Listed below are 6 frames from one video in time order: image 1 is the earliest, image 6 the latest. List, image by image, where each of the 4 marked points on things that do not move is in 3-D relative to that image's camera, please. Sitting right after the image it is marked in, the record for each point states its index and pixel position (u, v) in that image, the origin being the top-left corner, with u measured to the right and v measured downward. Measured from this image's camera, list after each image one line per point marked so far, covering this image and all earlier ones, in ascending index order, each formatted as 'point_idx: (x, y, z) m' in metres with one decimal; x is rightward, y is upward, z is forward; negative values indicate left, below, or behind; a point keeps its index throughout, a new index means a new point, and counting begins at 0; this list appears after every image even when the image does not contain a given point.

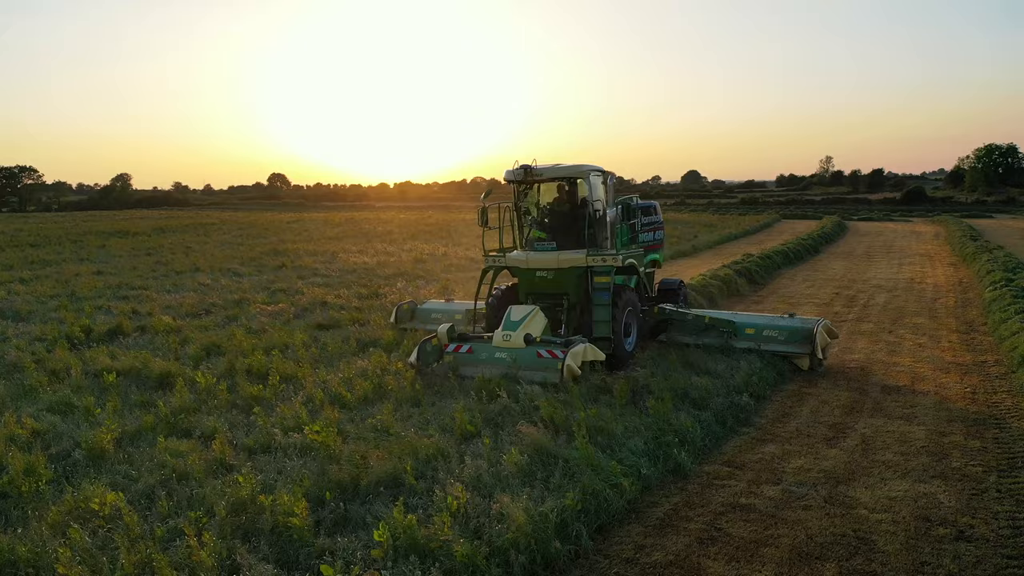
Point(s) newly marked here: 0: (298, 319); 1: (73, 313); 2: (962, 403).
0: (-3.1, -0.5, +12.0) m
1: (-6.8, -0.4, +12.7) m
2: (+4.2, -1.1, +7.8) m
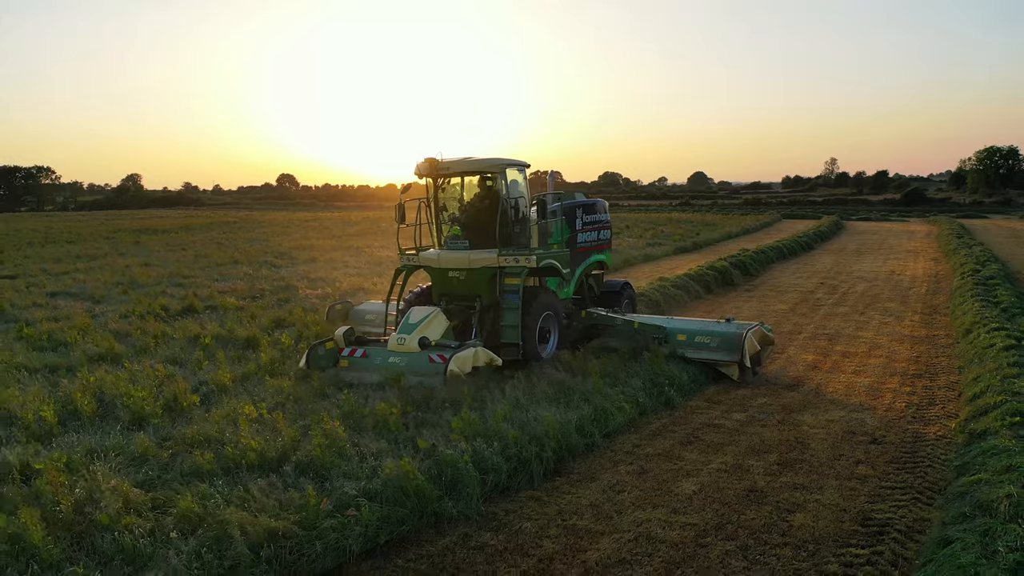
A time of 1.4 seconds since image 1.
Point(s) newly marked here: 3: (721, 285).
0: (-2.8, -0.2, +13.7) m
1: (-6.5, -0.1, +14.4) m
2: (+4.5, -0.8, +9.4) m
3: (+4.3, +0.1, +16.9) m
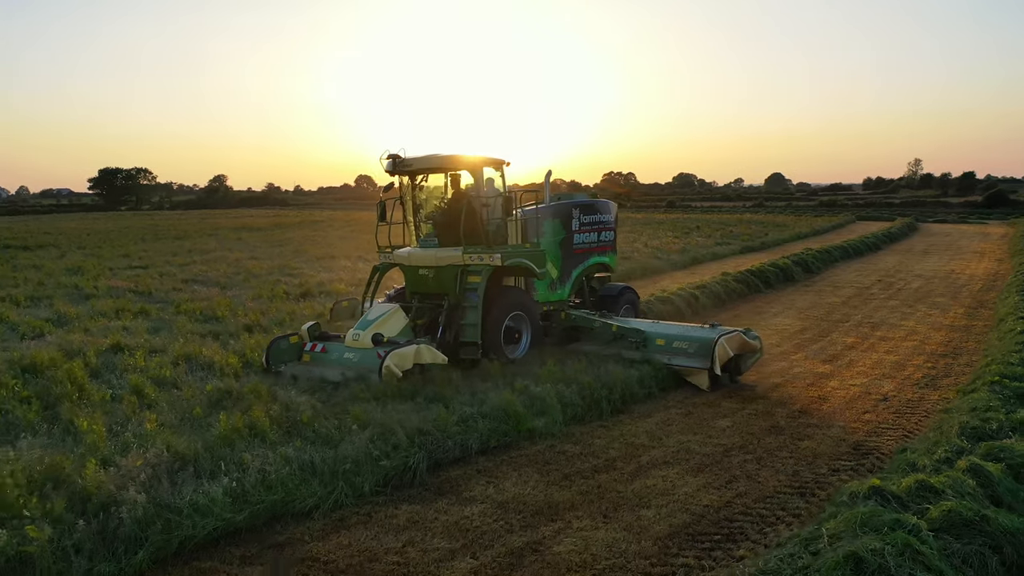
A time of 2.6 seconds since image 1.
0: (-1.4, 0.0, +15.5) m
1: (-5.0, +0.1, +16.5) m
2: (+5.4, -0.7, +10.6) m
3: (+5.9, +0.2, +18.1) m
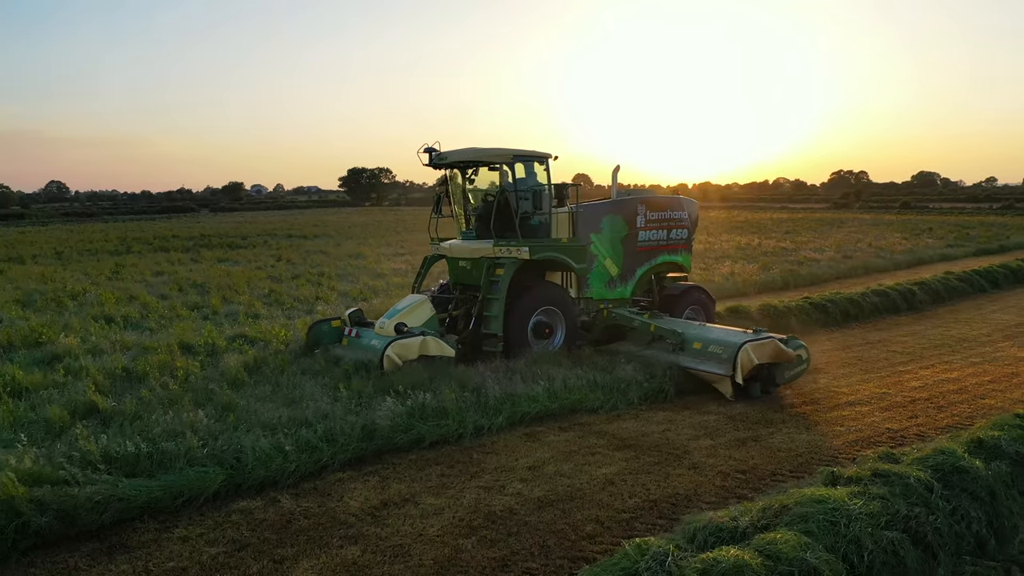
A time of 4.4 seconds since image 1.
0: (+3.2, +0.2, +17.5) m
1: (0.0, +0.4, +19.4) m
2: (+8.6, -0.7, +11.0) m
3: (+11.0, +0.1, +18.1) m
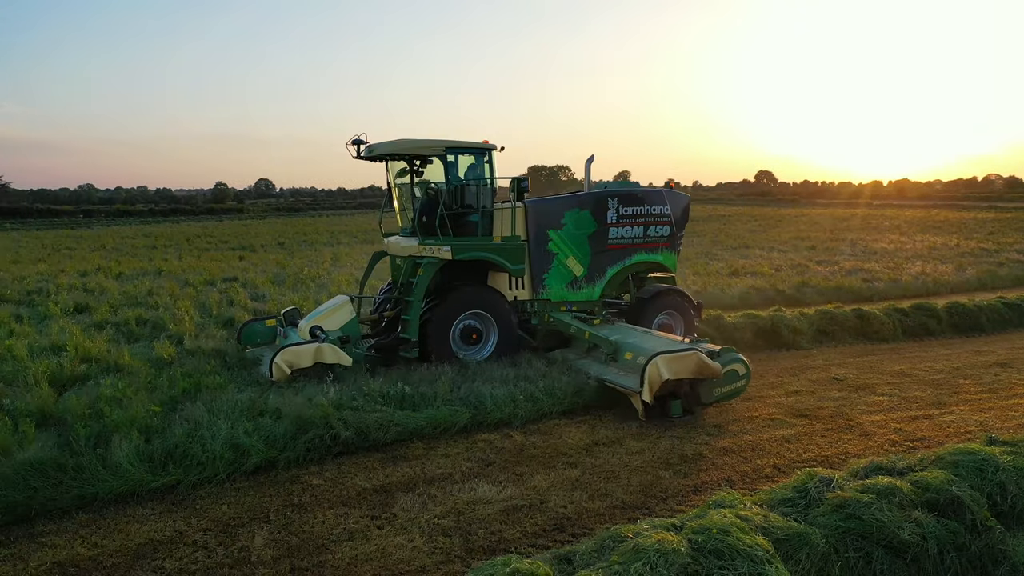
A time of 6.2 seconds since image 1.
0: (+7.2, +0.2, +17.5) m
1: (+4.5, +0.6, +20.1) m
2: (+11.1, -0.8, +10.1) m
3: (+14.9, 0.0, +16.5) m
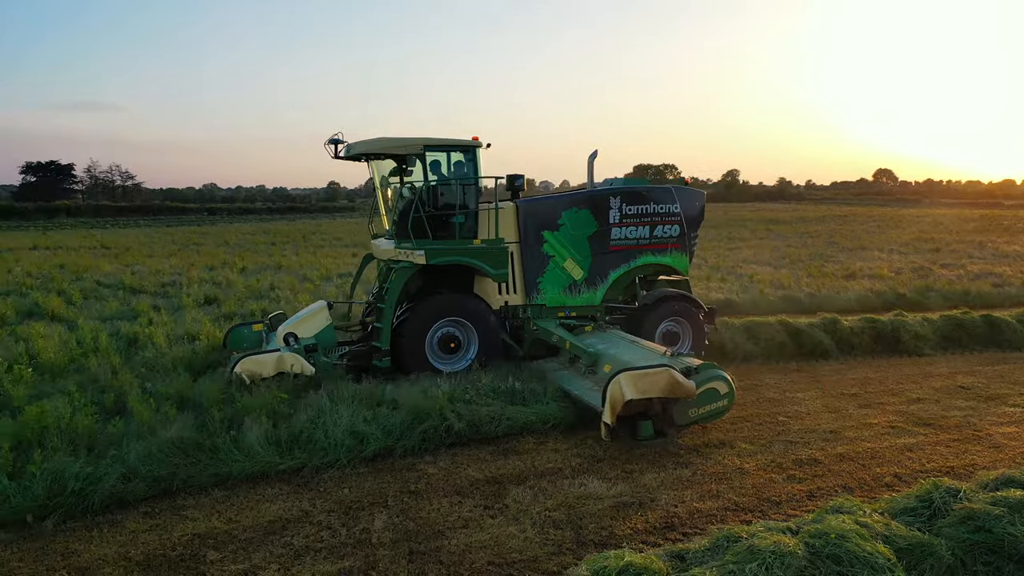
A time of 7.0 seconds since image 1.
0: (+9.4, +0.1, +16.6) m
1: (+7.0, +0.5, +19.5) m
2: (+12.3, -1.0, +8.7) m
3: (+16.9, -0.2, +14.6) m
